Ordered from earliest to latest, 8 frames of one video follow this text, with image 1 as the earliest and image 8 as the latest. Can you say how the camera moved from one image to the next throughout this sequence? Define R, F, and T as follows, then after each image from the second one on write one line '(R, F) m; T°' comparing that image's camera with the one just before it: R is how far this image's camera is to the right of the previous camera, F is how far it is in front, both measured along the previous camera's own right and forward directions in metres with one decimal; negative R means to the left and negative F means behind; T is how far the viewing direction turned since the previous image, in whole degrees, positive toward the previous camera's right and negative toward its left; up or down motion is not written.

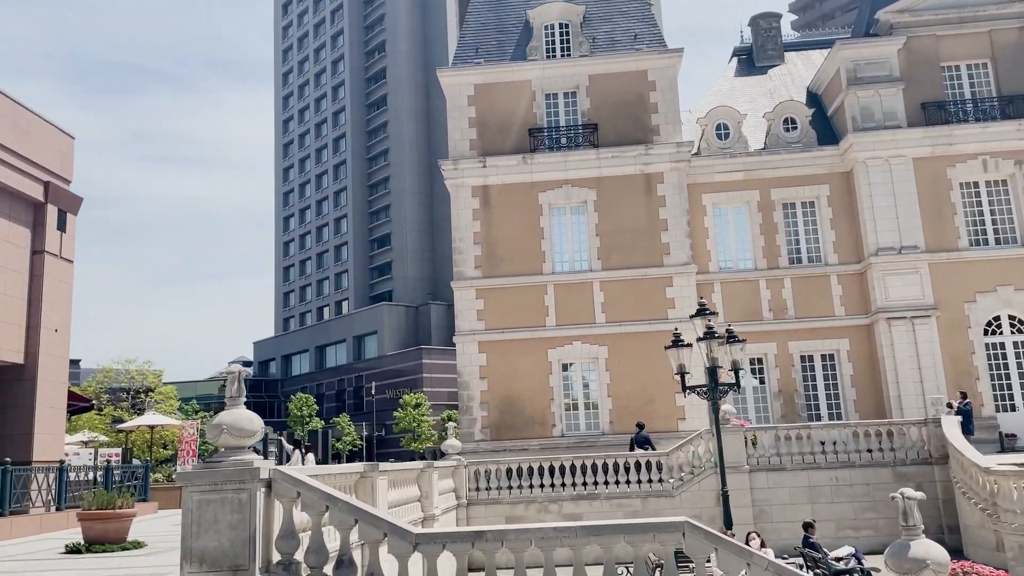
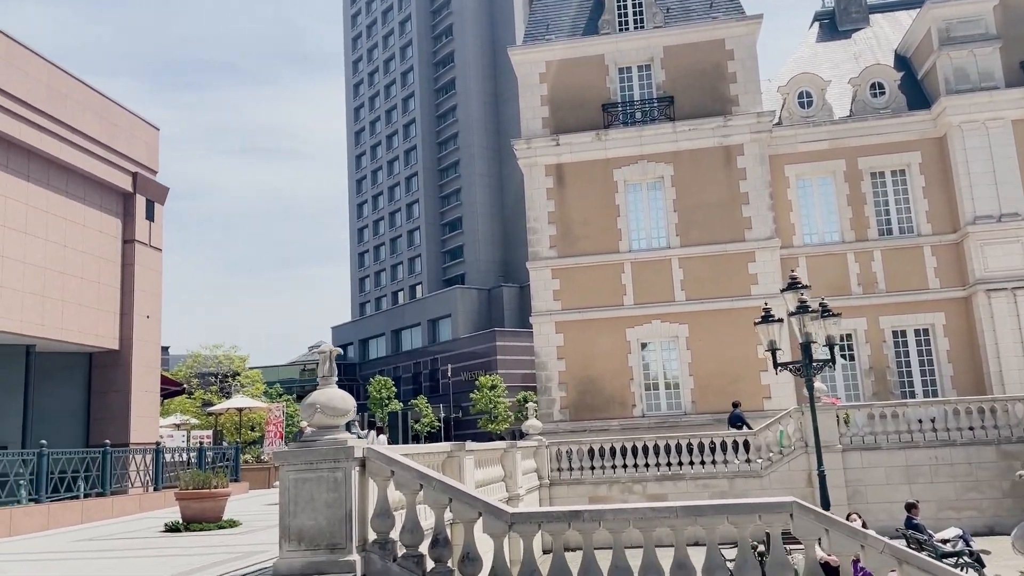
(-0.2, +0.2) m; -5°
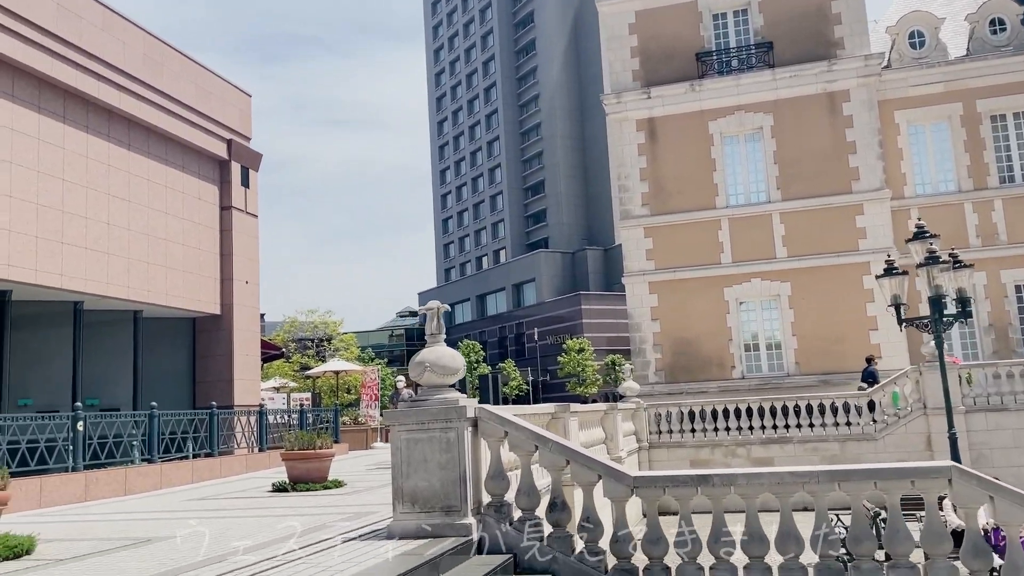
(-0.3, +0.4) m; -6°
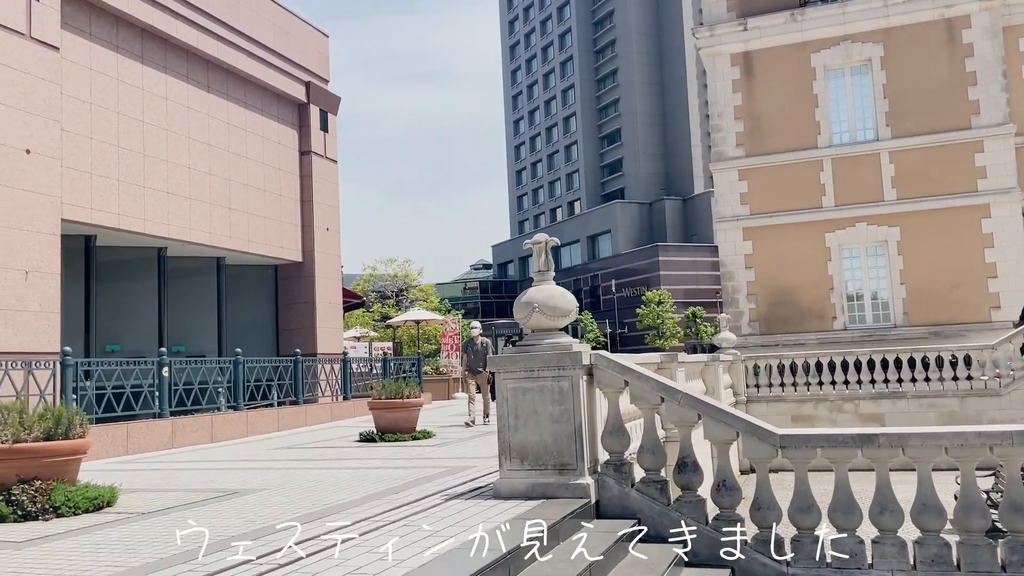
(-0.4, +0.9) m; -5°
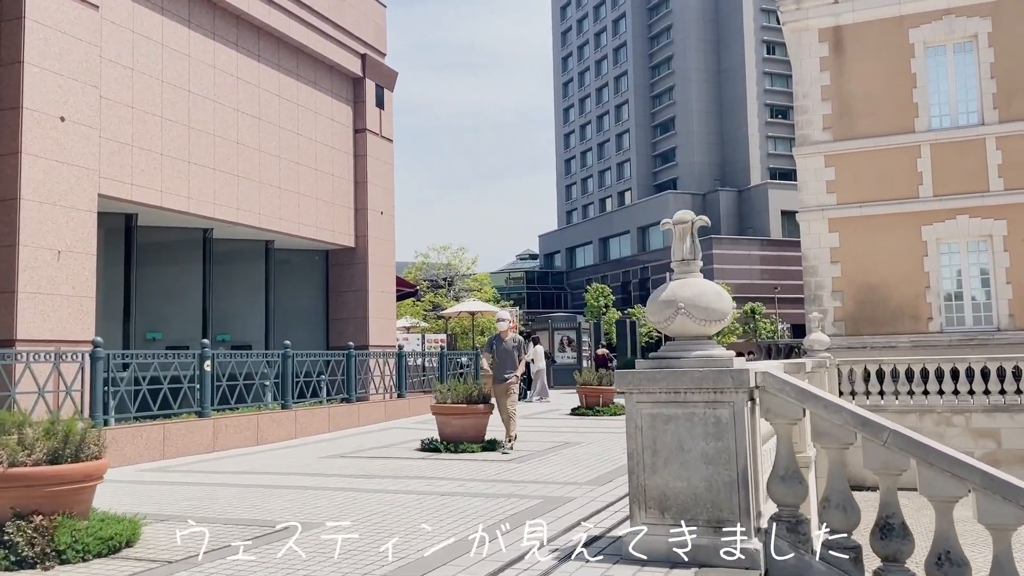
(-0.5, +1.5) m; -3°
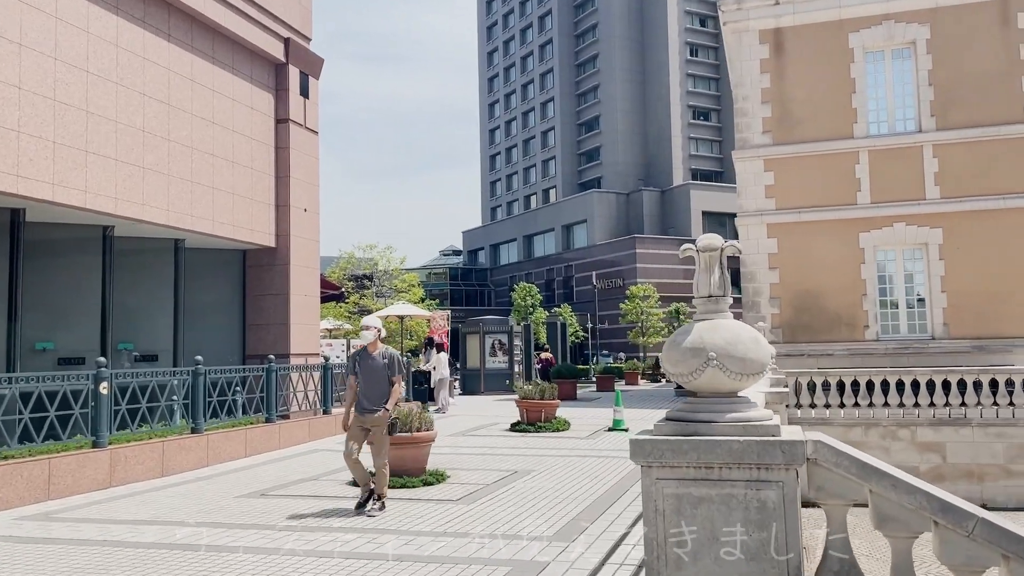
(-0.3, +1.1) m; +6°
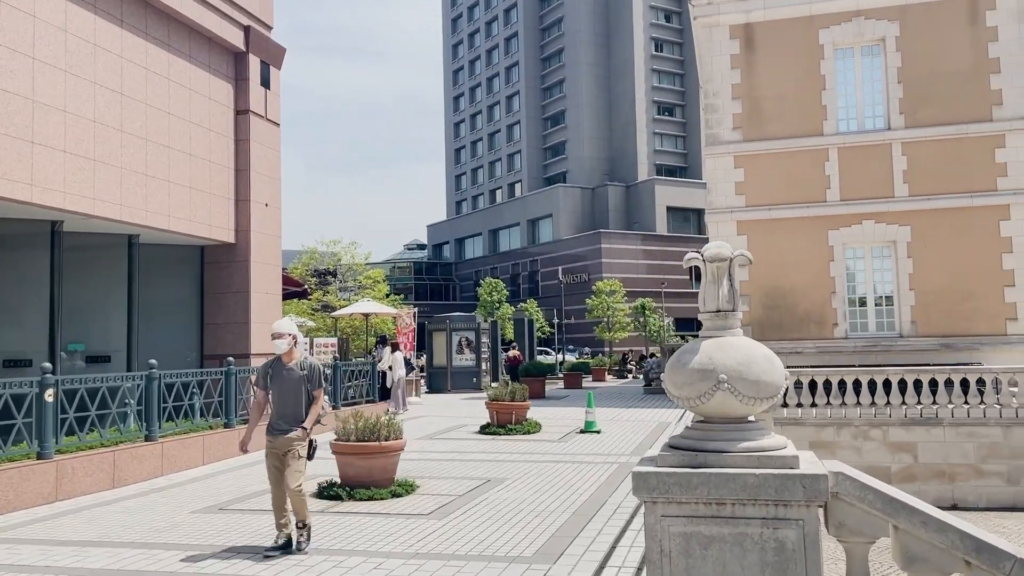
(-0.1, +0.4) m; +2°
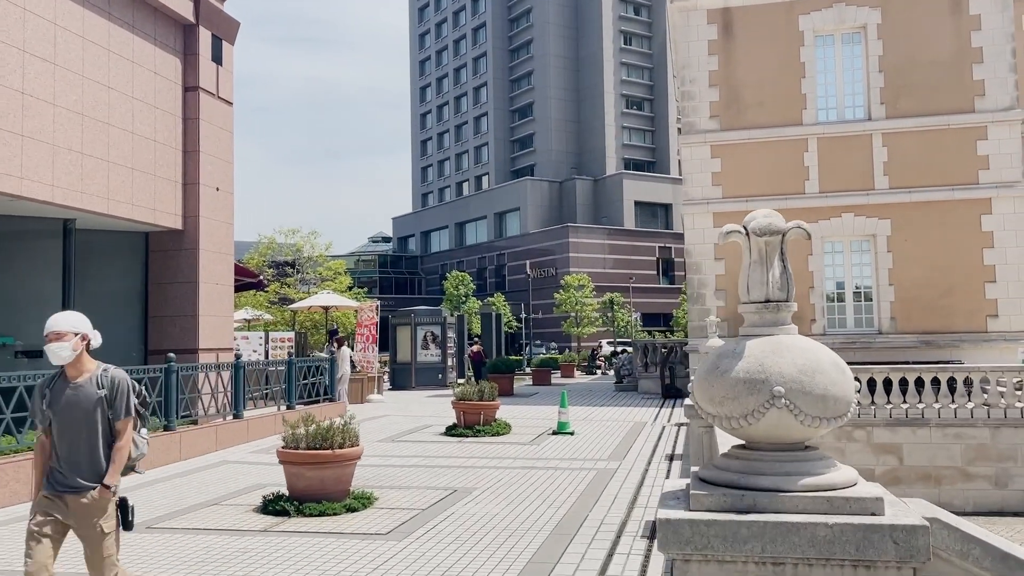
(0.0, +0.9) m; +2°
